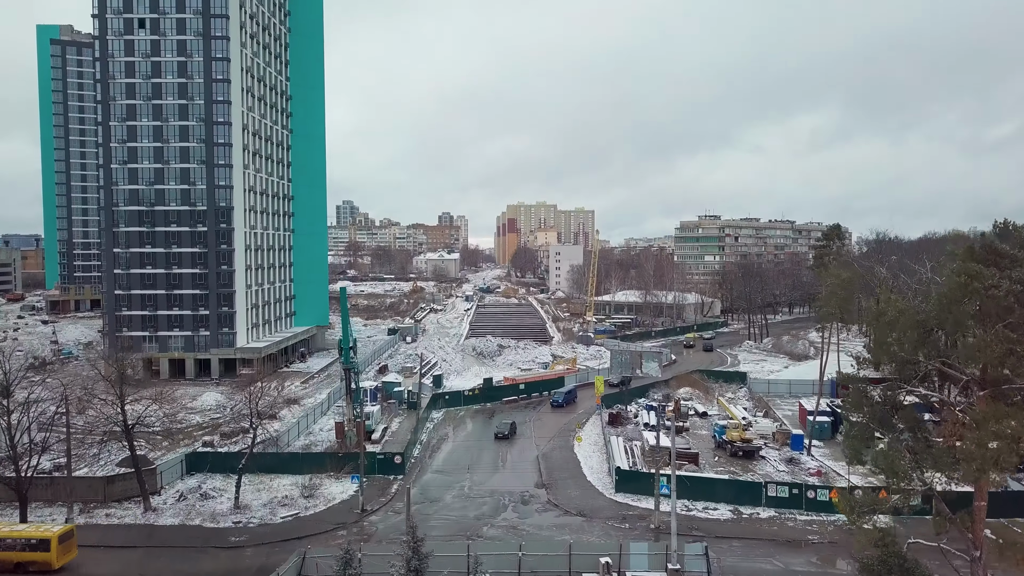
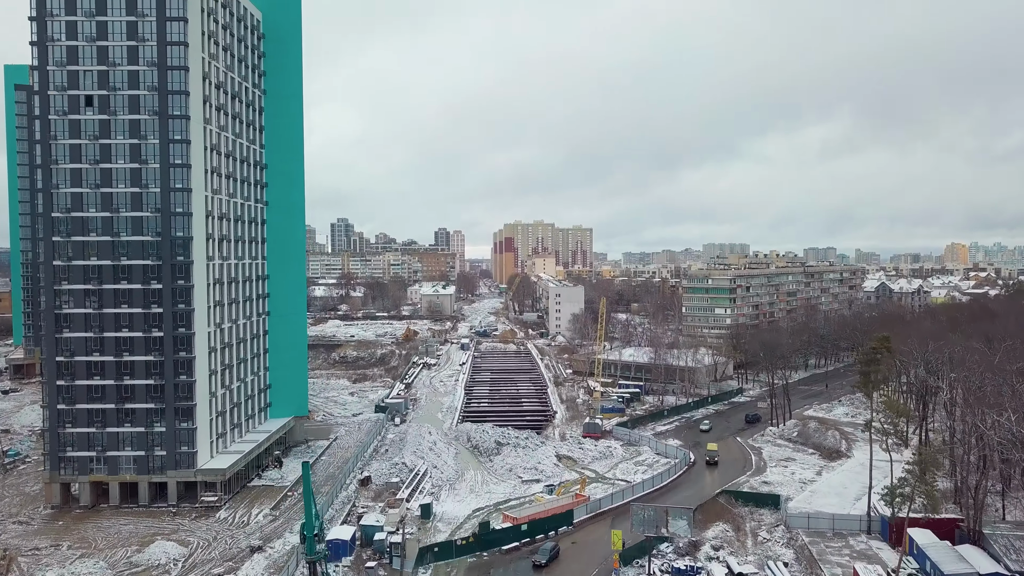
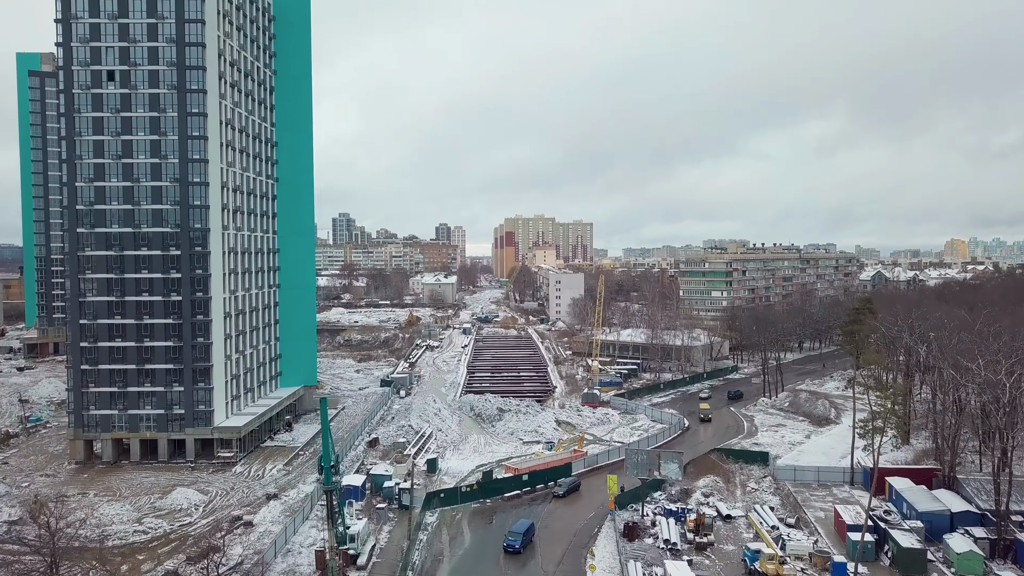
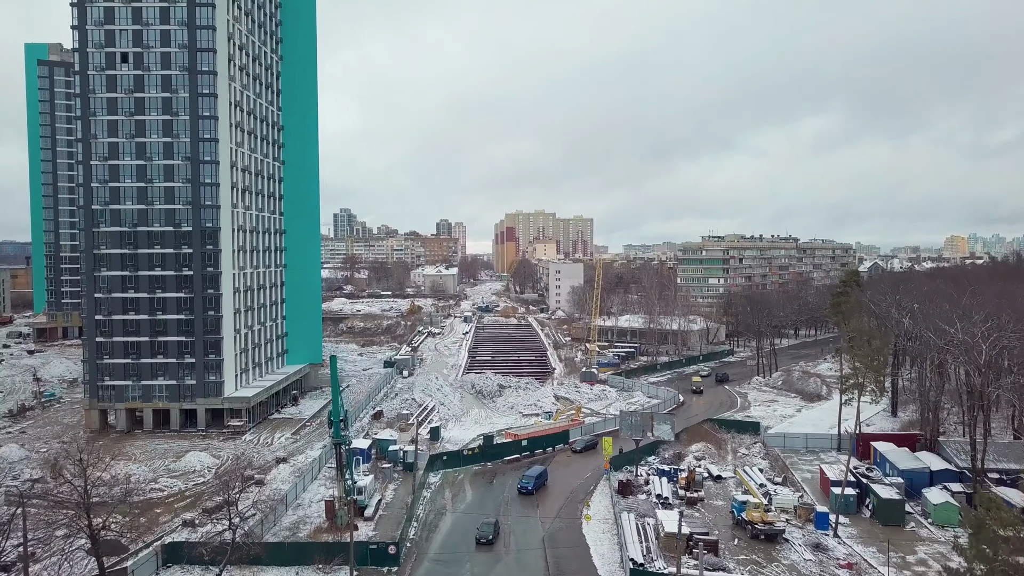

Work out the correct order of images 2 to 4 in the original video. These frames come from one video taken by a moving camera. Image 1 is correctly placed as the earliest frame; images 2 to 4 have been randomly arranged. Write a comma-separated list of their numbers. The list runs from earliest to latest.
4, 3, 2
